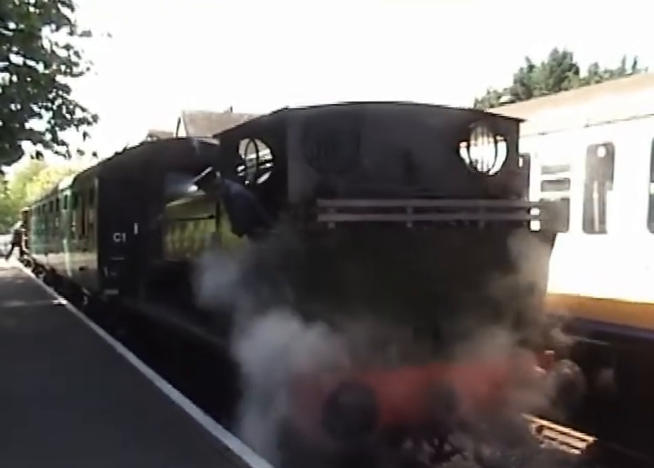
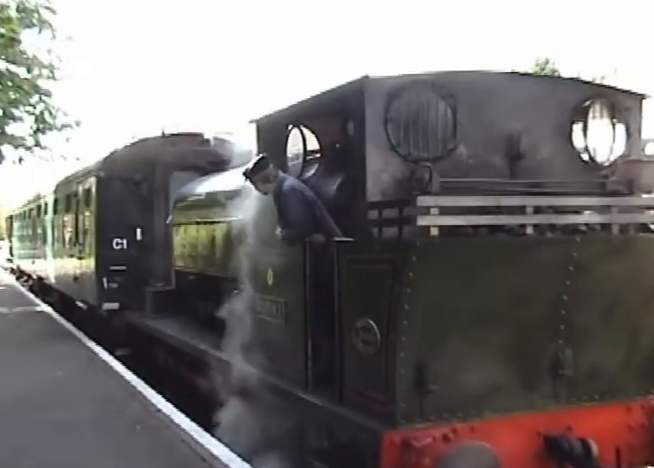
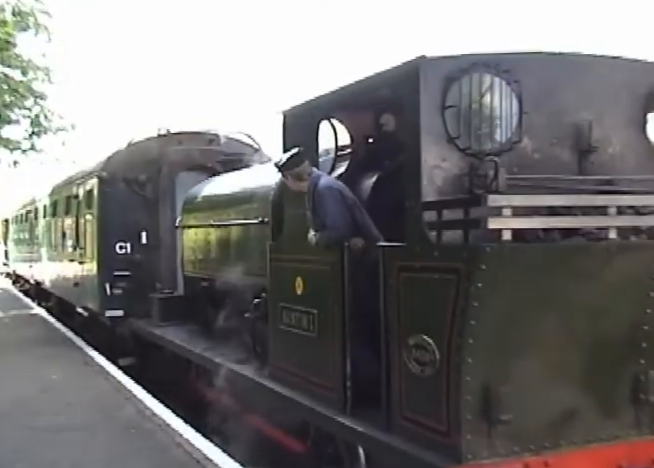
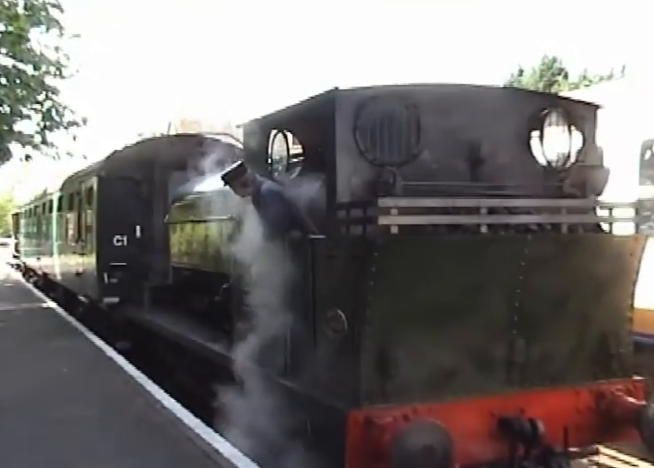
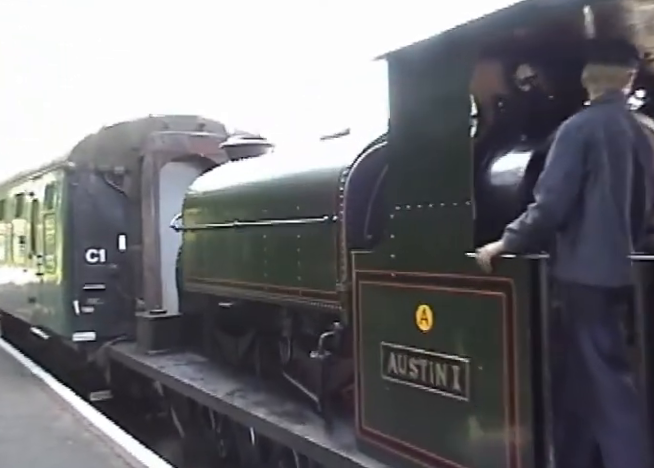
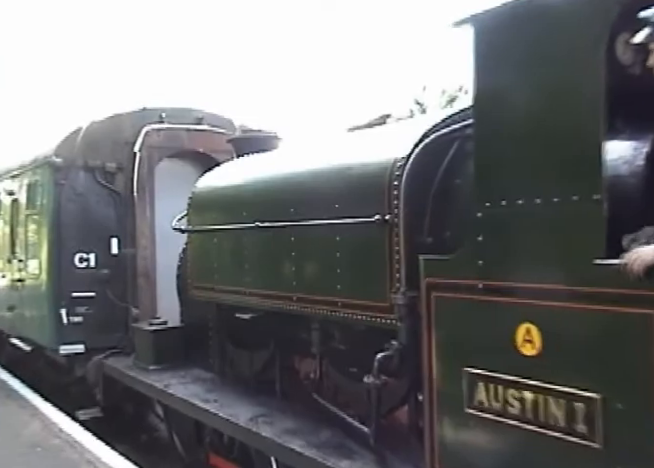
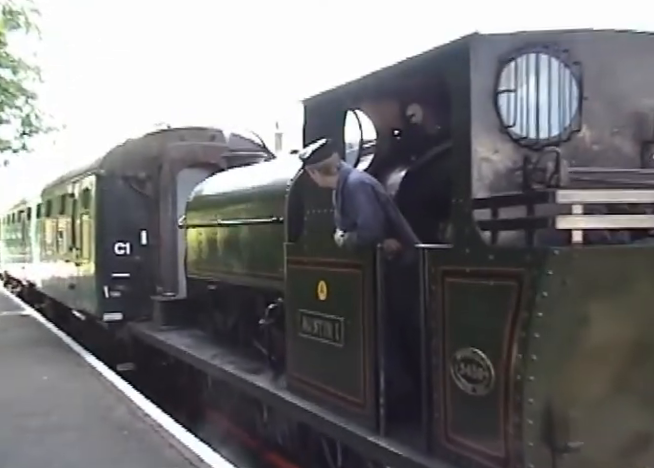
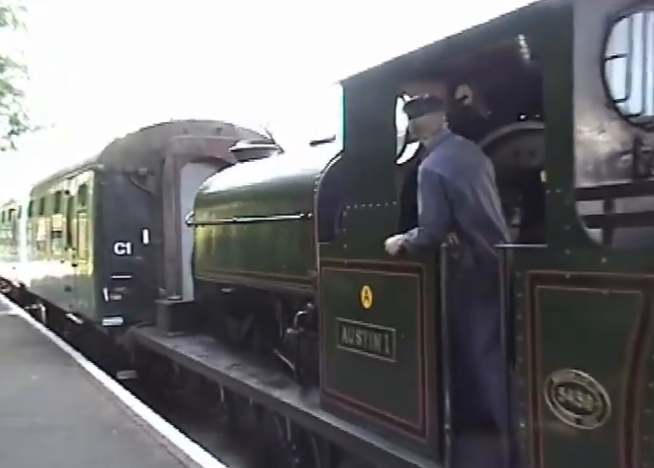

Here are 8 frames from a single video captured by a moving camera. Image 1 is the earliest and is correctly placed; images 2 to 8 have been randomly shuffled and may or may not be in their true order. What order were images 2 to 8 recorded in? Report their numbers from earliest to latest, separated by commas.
4, 2, 3, 7, 8, 5, 6
